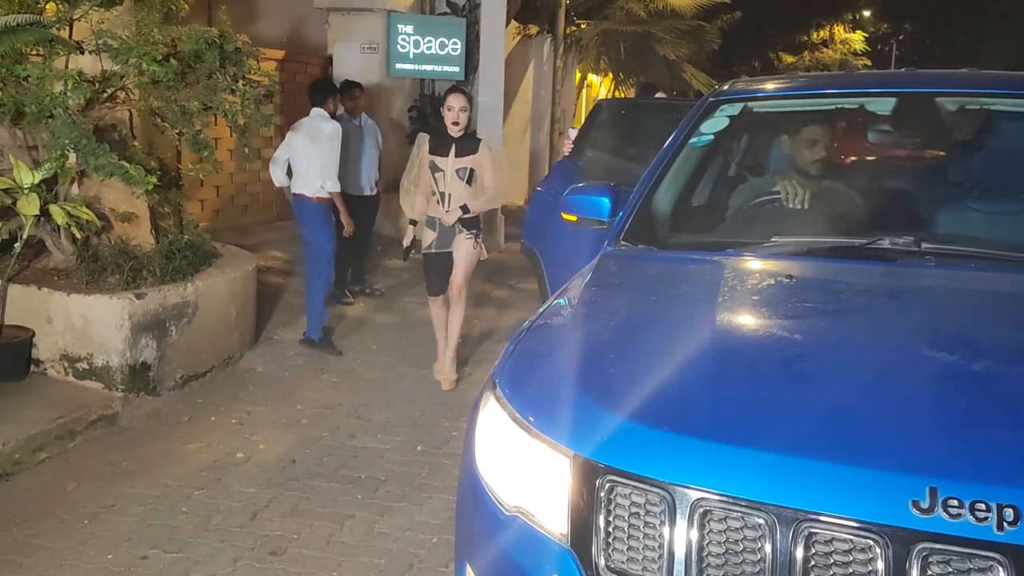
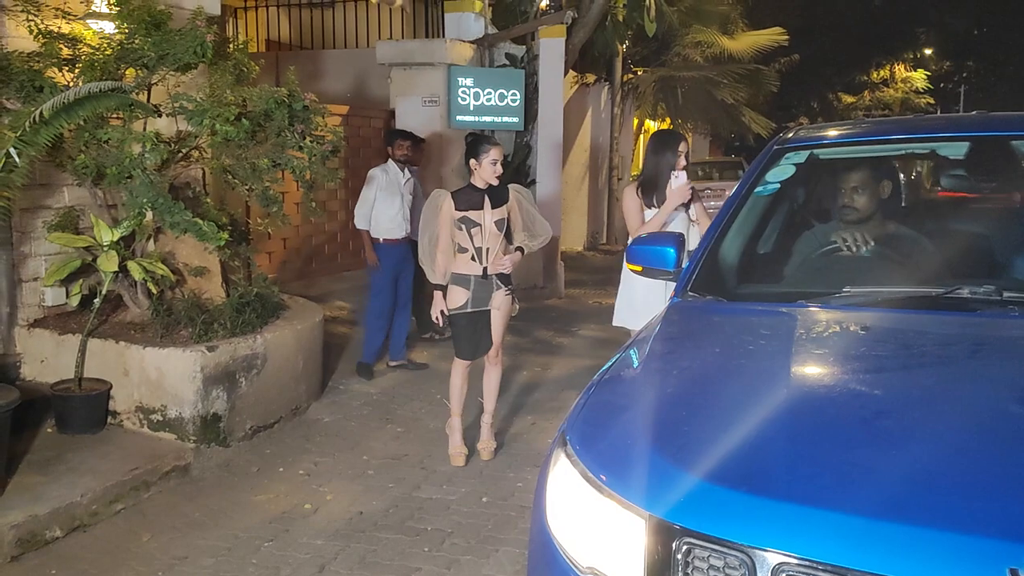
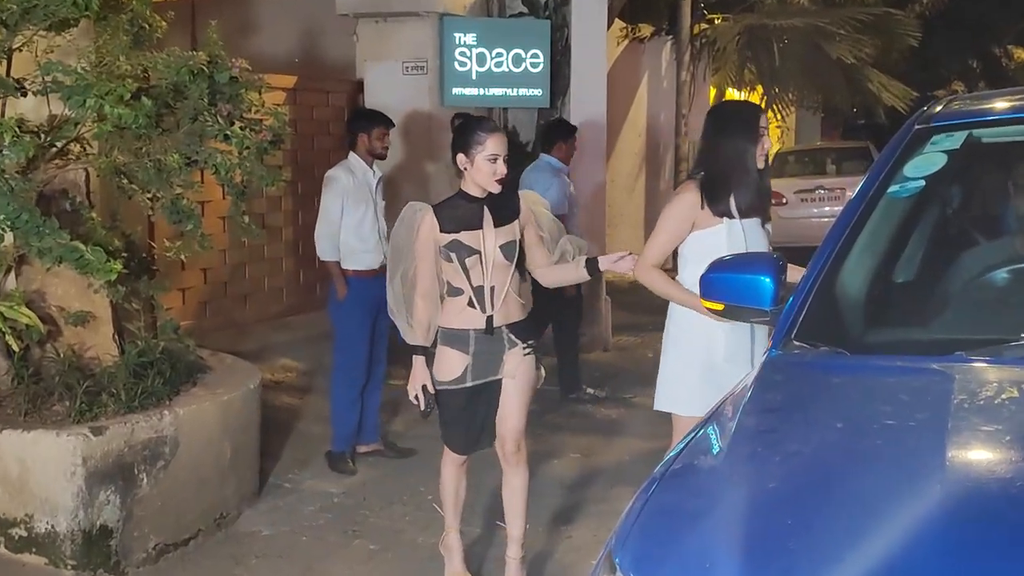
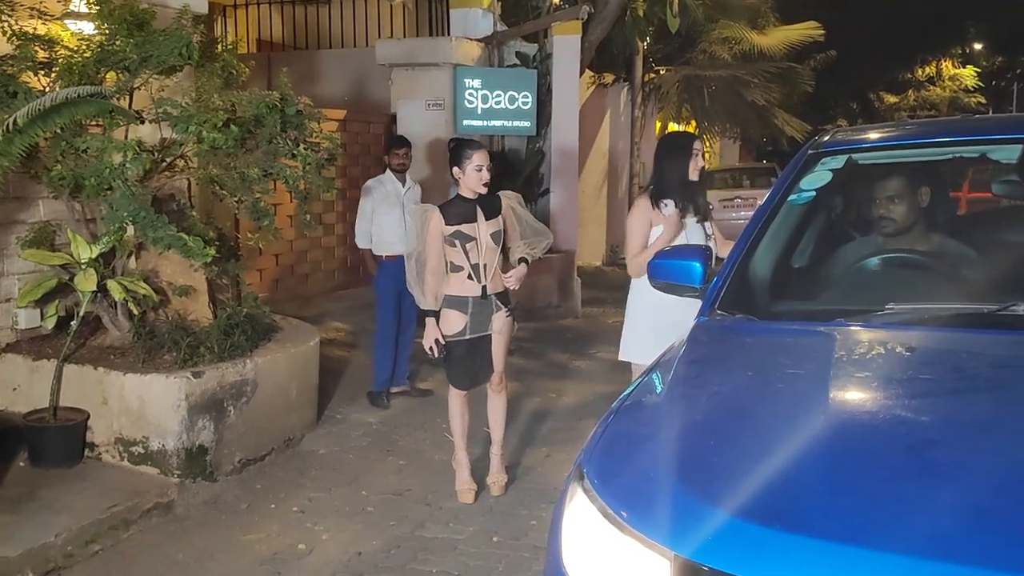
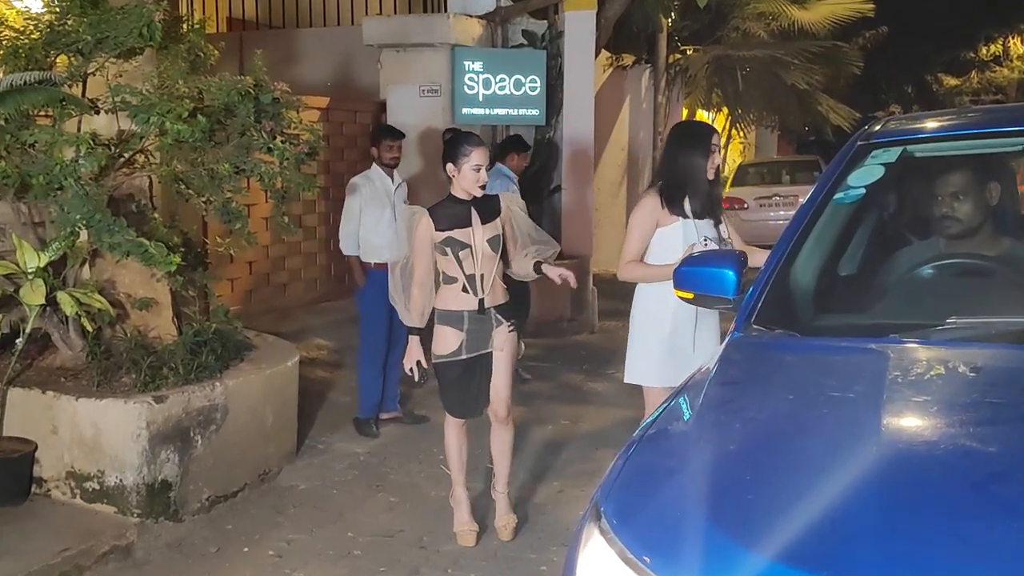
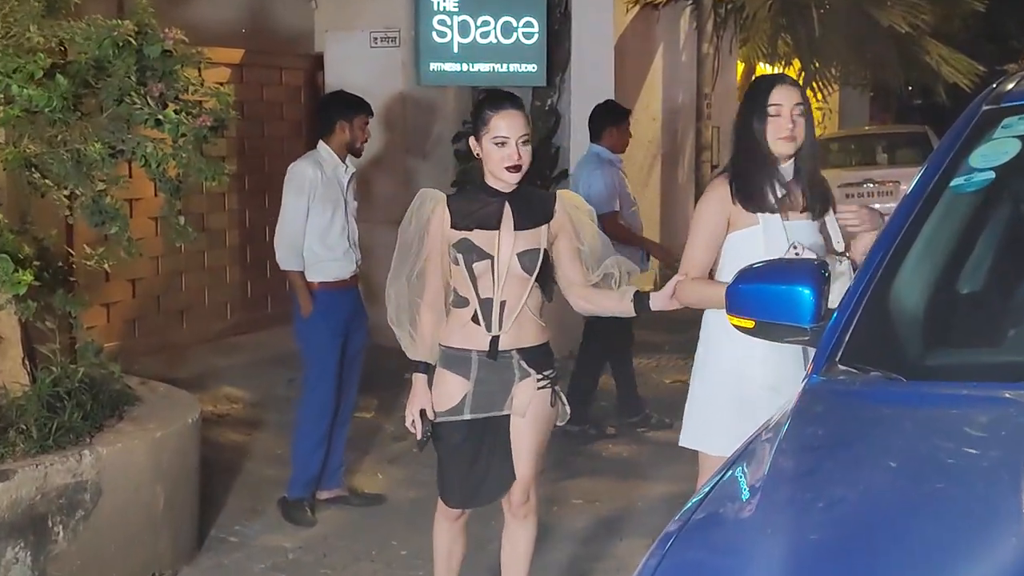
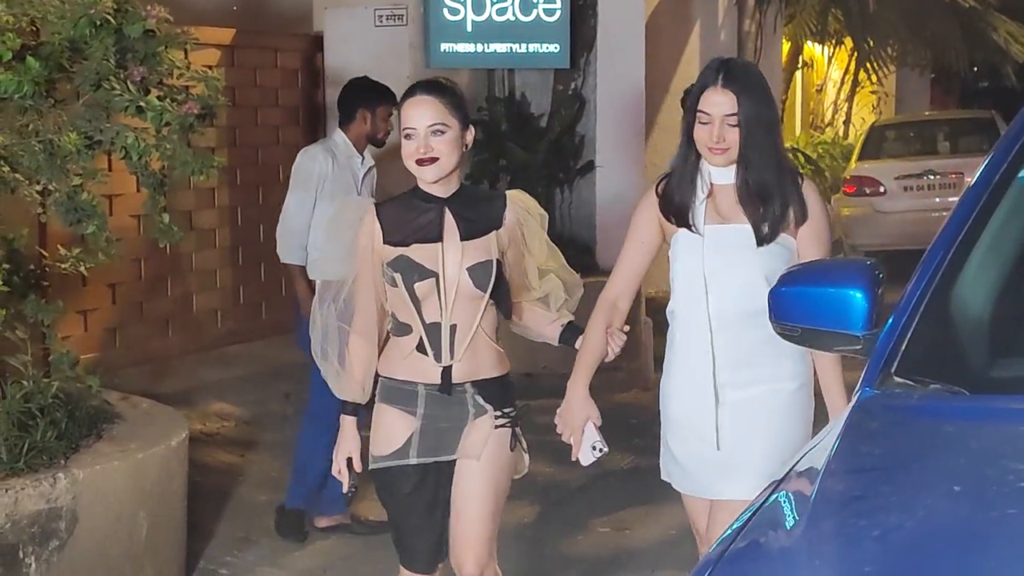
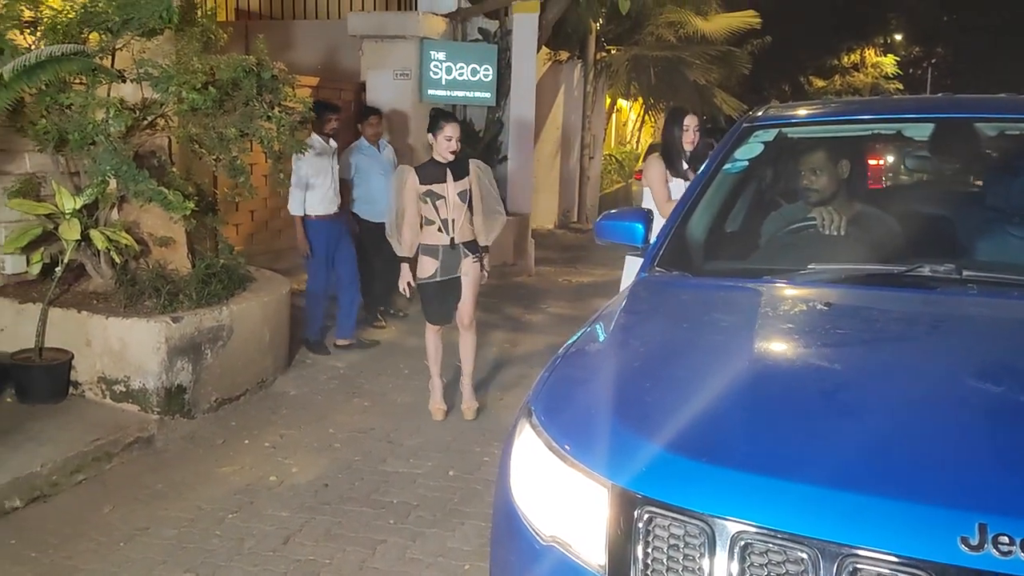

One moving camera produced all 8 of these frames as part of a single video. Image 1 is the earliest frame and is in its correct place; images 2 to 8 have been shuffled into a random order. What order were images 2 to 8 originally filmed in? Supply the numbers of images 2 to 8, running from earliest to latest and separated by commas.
8, 2, 4, 5, 3, 6, 7
